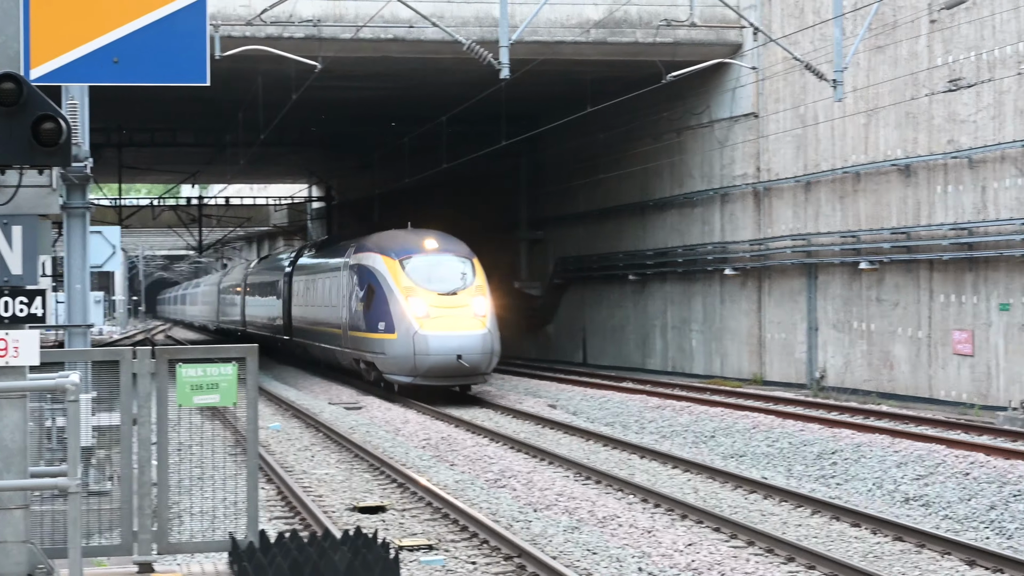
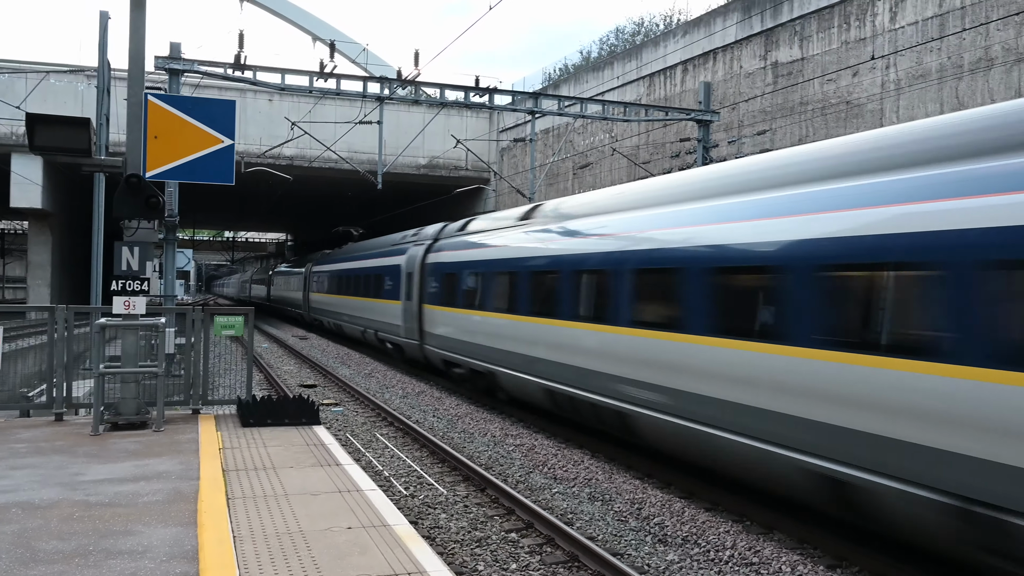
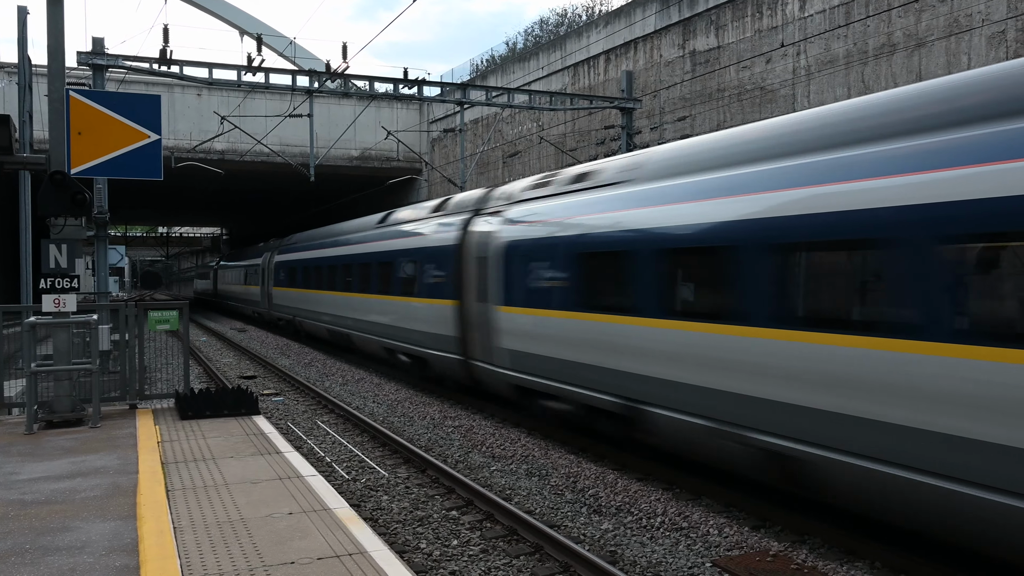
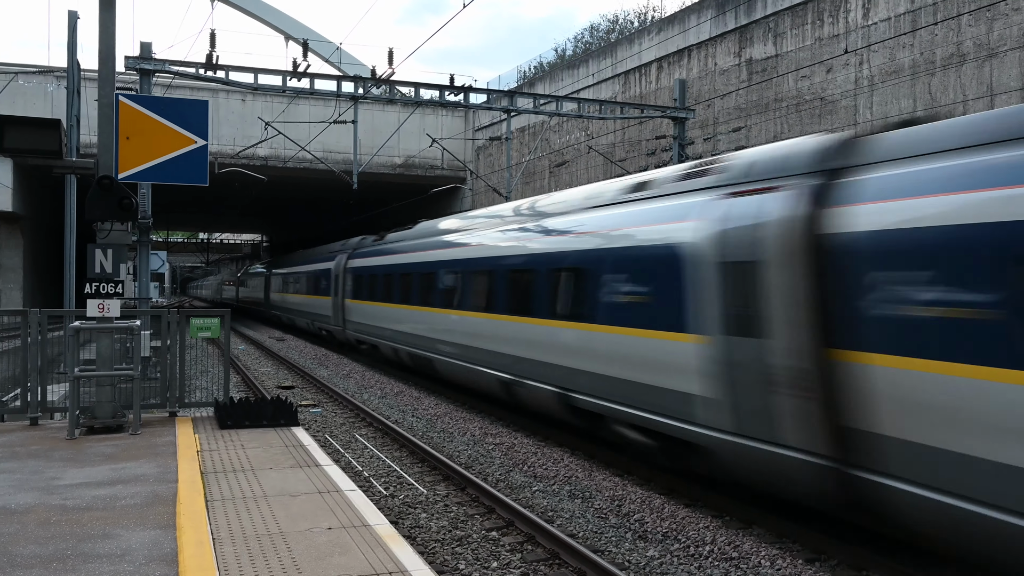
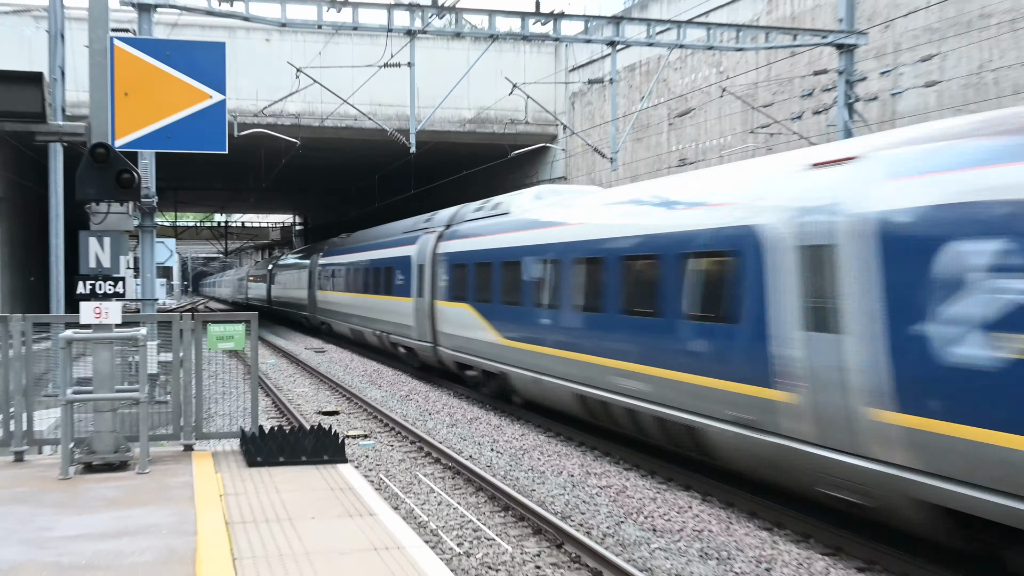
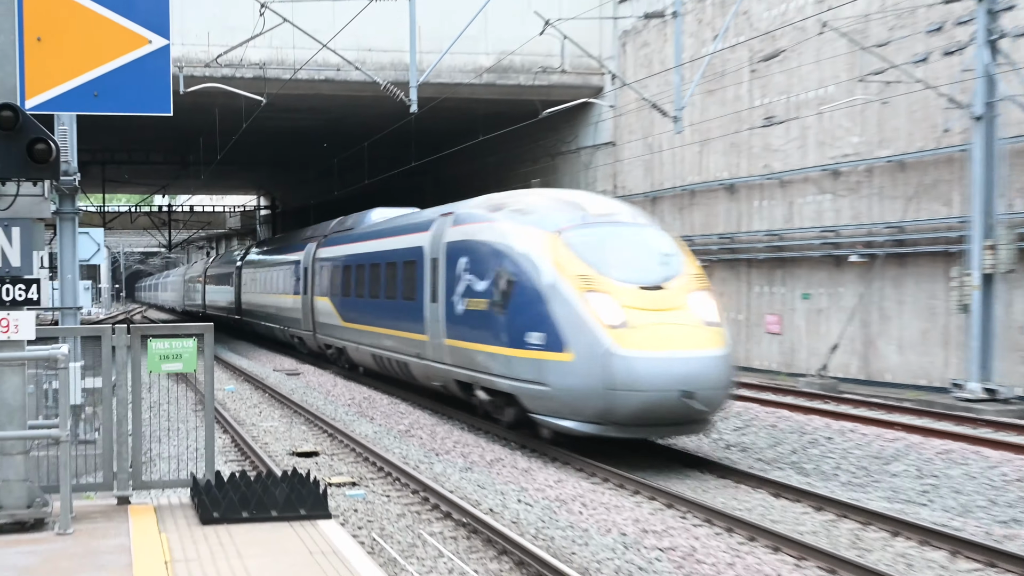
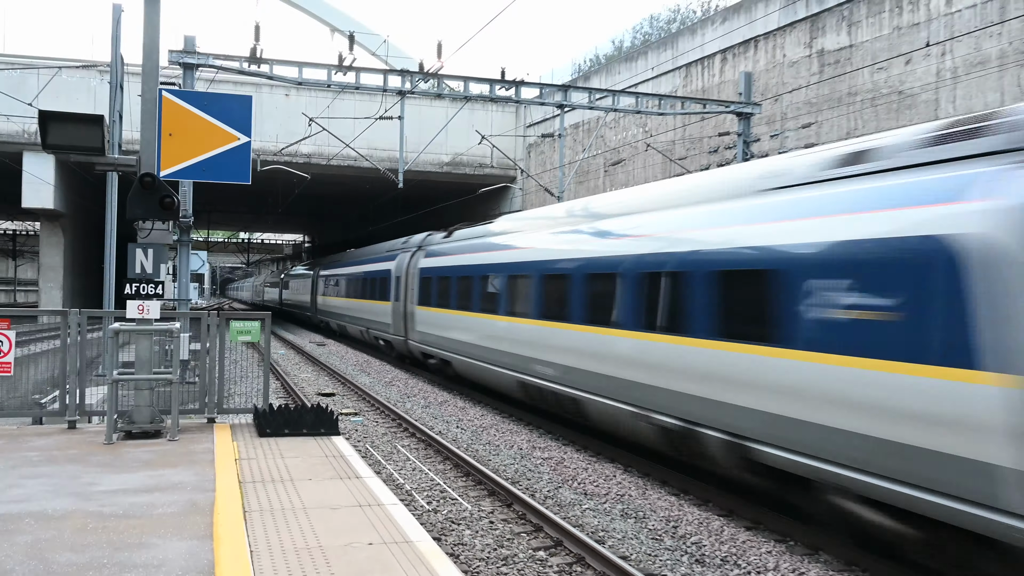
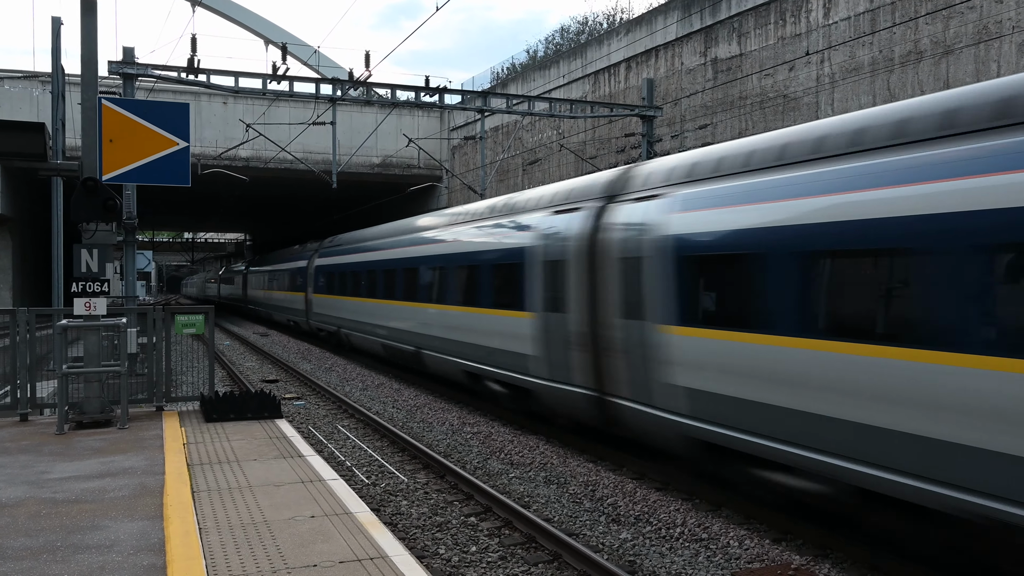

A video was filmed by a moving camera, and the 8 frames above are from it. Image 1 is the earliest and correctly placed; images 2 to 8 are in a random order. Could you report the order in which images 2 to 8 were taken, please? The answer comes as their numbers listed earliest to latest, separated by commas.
6, 5, 7, 2, 4, 8, 3
